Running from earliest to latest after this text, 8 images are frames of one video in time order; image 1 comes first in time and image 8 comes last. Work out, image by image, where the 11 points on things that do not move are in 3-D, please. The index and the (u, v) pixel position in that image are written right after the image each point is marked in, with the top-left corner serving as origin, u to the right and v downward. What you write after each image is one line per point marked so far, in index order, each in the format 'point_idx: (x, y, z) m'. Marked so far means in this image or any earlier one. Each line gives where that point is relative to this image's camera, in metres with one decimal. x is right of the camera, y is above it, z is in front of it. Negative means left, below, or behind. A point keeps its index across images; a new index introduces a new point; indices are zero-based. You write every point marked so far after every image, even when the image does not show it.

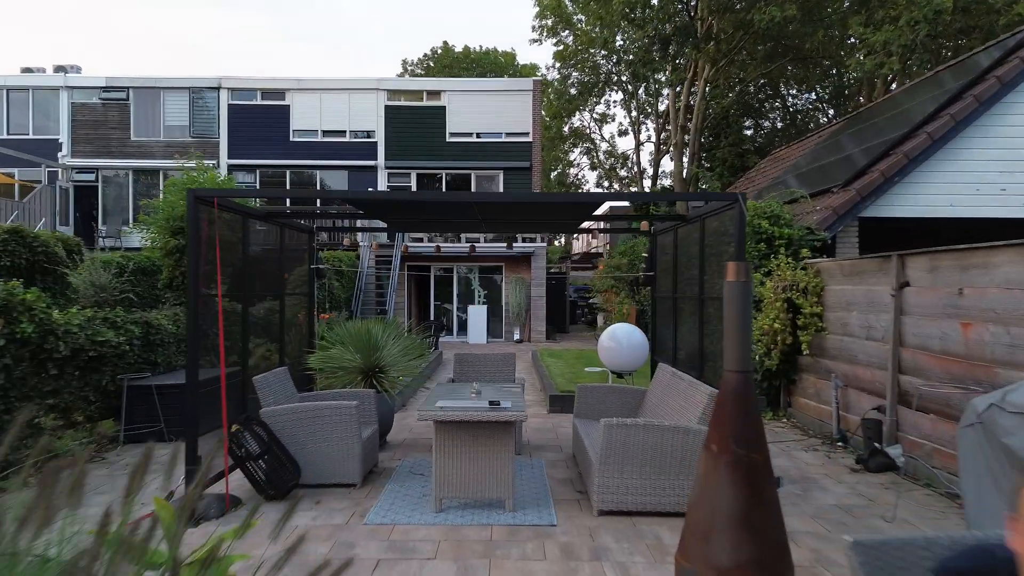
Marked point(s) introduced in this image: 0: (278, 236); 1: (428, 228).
0: (-1.9, +0.4, +5.8) m
1: (-0.7, +0.5, +6.1) m
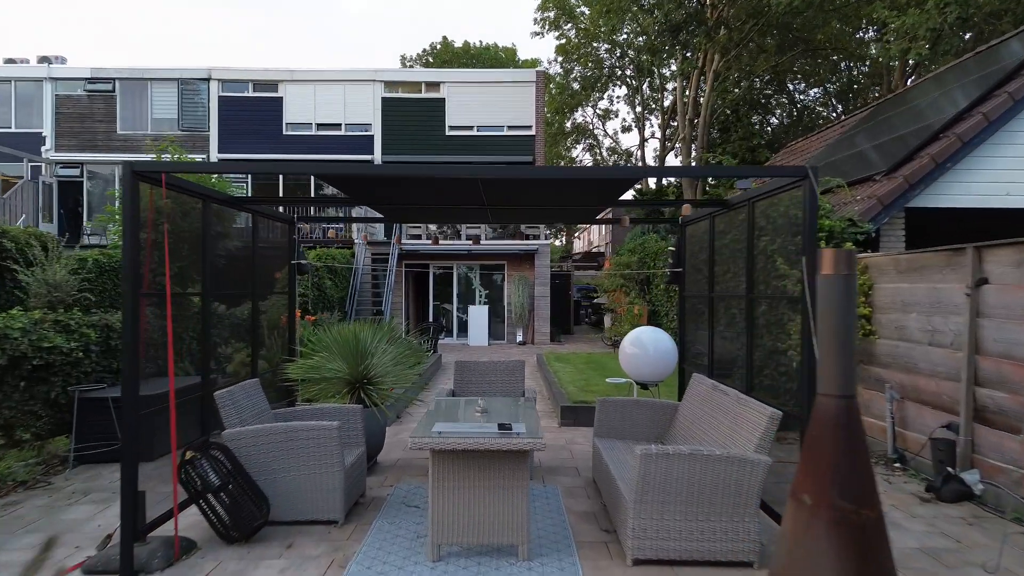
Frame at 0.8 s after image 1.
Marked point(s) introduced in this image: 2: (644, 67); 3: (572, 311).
0: (-1.9, +0.4, +5.2) m
1: (-0.7, +0.6, +5.4) m
2: (+3.4, +5.7, +19.0) m
3: (+1.5, -0.5, +17.7) m
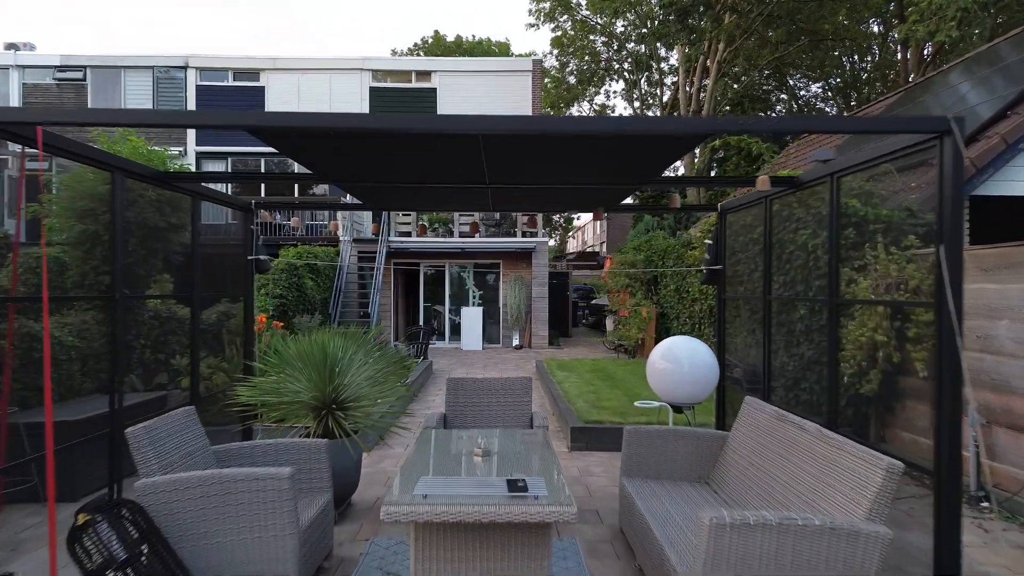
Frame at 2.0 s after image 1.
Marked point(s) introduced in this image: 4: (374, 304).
0: (-1.8, +0.4, +4.3) m
1: (-0.7, +0.6, +4.5) m
2: (+3.3, +5.7, +18.2) m
3: (+1.3, -0.5, +16.9) m
4: (-2.2, -0.3, +11.7) m
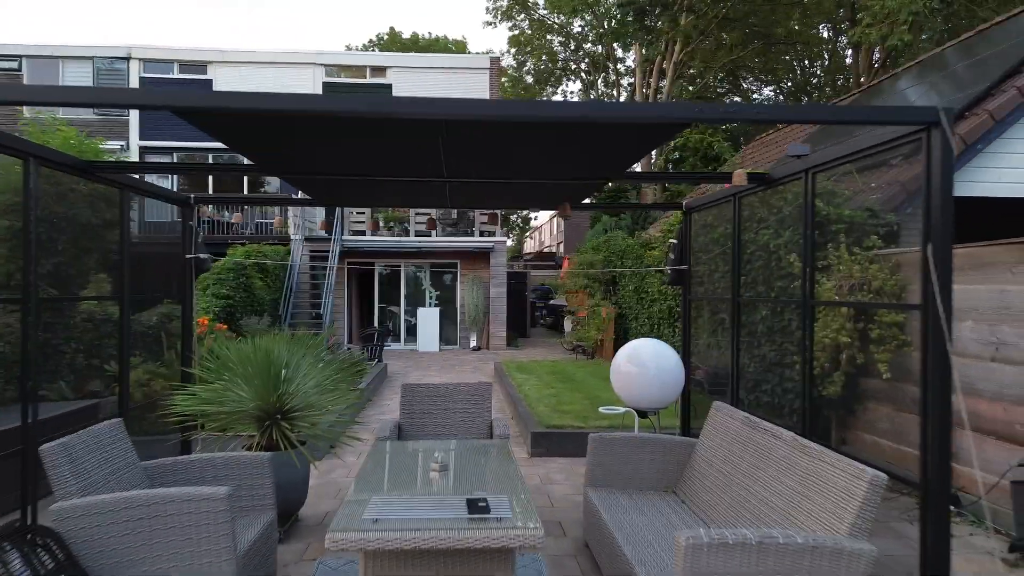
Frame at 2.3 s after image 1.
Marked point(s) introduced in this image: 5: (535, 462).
0: (-2.1, +0.4, +4.0) m
1: (-0.9, +0.5, +4.3) m
2: (+2.2, +5.7, +18.1) m
3: (+0.4, -0.6, +16.8) m
4: (-2.9, -0.3, +11.3) m
5: (+0.2, -1.1, +4.7) m
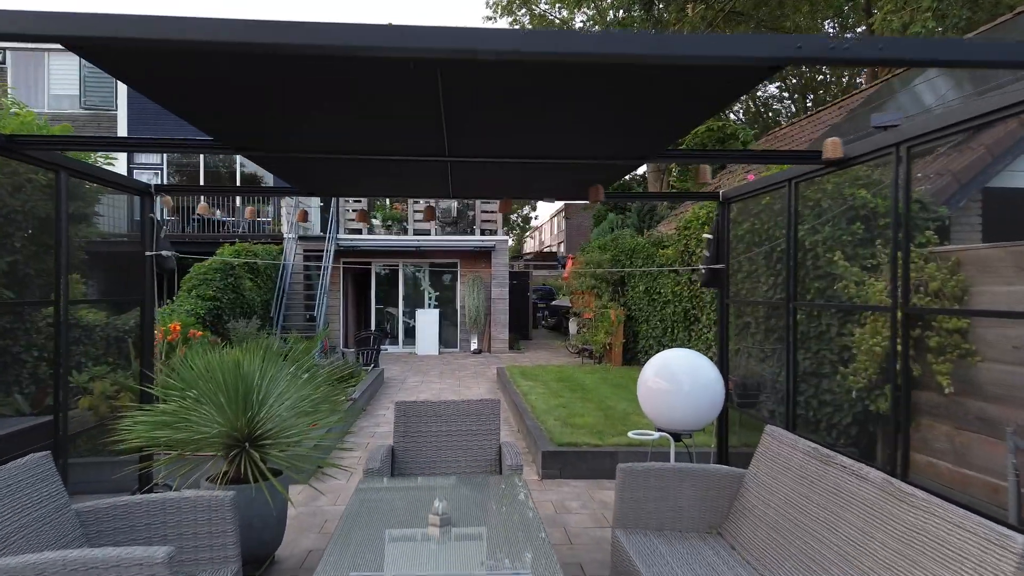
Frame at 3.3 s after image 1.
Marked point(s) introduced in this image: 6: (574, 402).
0: (-2.0, +0.4, +3.5) m
1: (-0.9, +0.5, +3.8) m
2: (+2.2, +5.7, +17.6) m
3: (+0.4, -0.6, +16.2) m
4: (-2.8, -0.3, +10.8) m
5: (+0.2, -1.1, +4.1) m
6: (+0.5, -0.9, +6.0) m
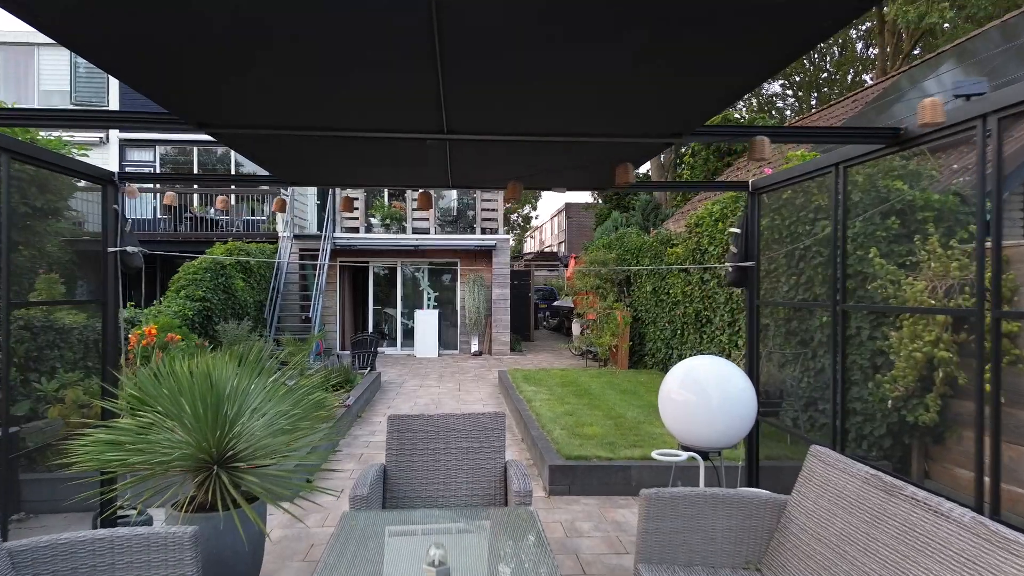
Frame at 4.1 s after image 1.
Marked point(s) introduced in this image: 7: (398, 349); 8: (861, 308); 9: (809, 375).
0: (-2.0, +0.4, +3.1) m
1: (-0.8, +0.5, +3.4) m
2: (+2.3, +5.7, +17.3) m
3: (+0.4, -0.6, +15.9) m
4: (-2.8, -0.3, +10.5) m
5: (+0.2, -1.1, +3.8) m
6: (+0.5, -0.9, +5.7) m
7: (-2.0, -1.1, +12.8) m
8: (+1.8, -0.1, +3.7) m
9: (+1.7, -0.5, +4.2) m
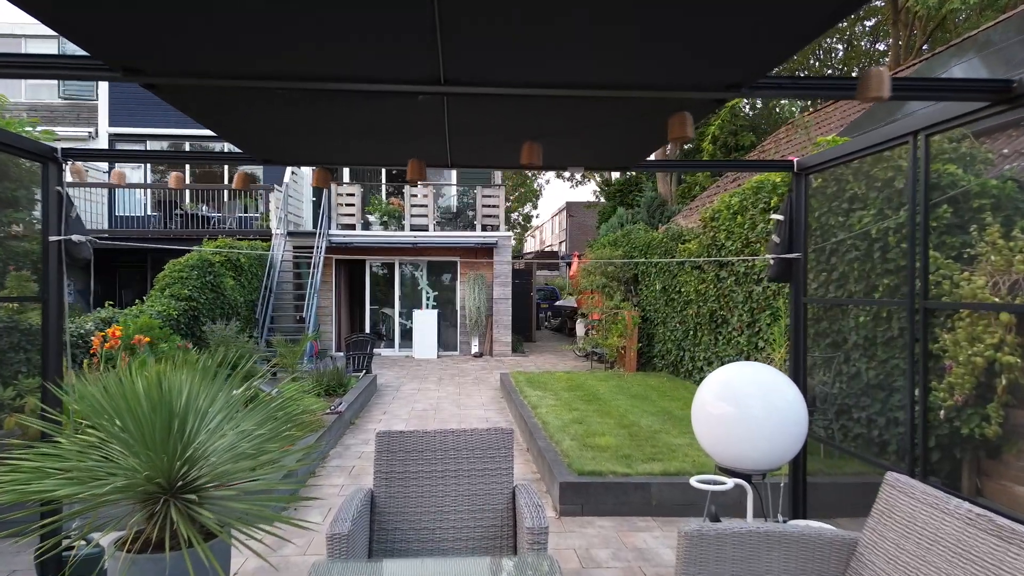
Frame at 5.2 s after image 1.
0: (-2.0, +0.4, +2.7) m
1: (-0.8, +0.6, +3.0) m
2: (+2.3, +5.7, +16.9) m
3: (+0.5, -0.6, +15.5) m
4: (-2.8, -0.3, +10.0) m
5: (+0.3, -1.1, +3.4) m
6: (+0.6, -0.9, +5.3) m
7: (-2.0, -1.1, +12.4) m
8: (+1.8, -0.1, +3.3) m
9: (+1.8, -0.5, +3.8) m
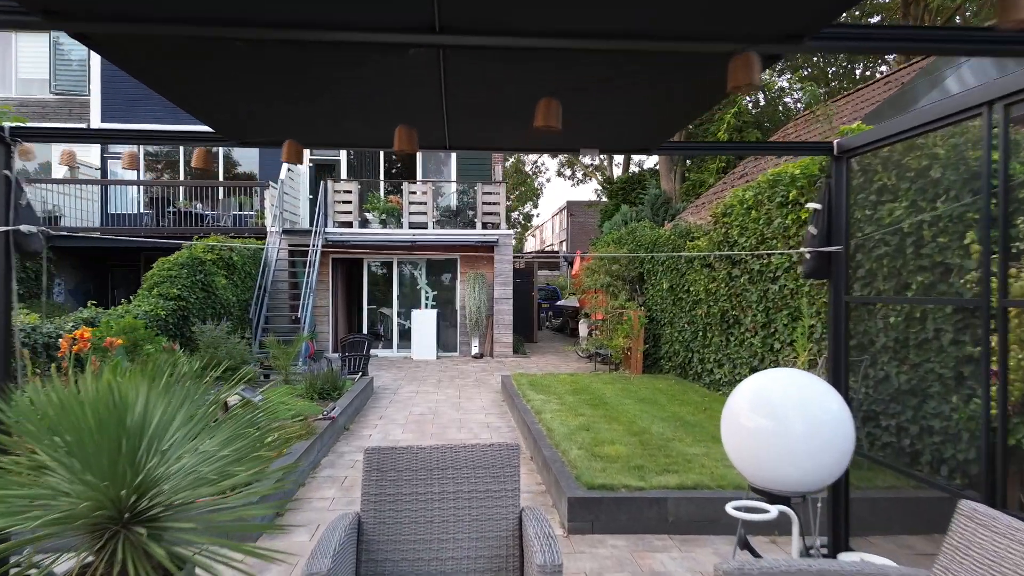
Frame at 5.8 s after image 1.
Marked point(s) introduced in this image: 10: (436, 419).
0: (-1.9, +0.4, +2.4) m
1: (-0.8, +0.6, +2.7) m
2: (+2.3, +5.7, +16.6) m
3: (+0.5, -0.5, +15.2) m
4: (-2.7, -0.2, +9.8) m
5: (+0.3, -1.1, +3.1) m
6: (+0.6, -0.9, +5.0) m
7: (-2.0, -1.0, +12.1) m
8: (+1.8, -0.1, +3.0) m
9: (+1.8, -0.5, +3.5) m
10: (-0.6, -1.1, +6.1) m
